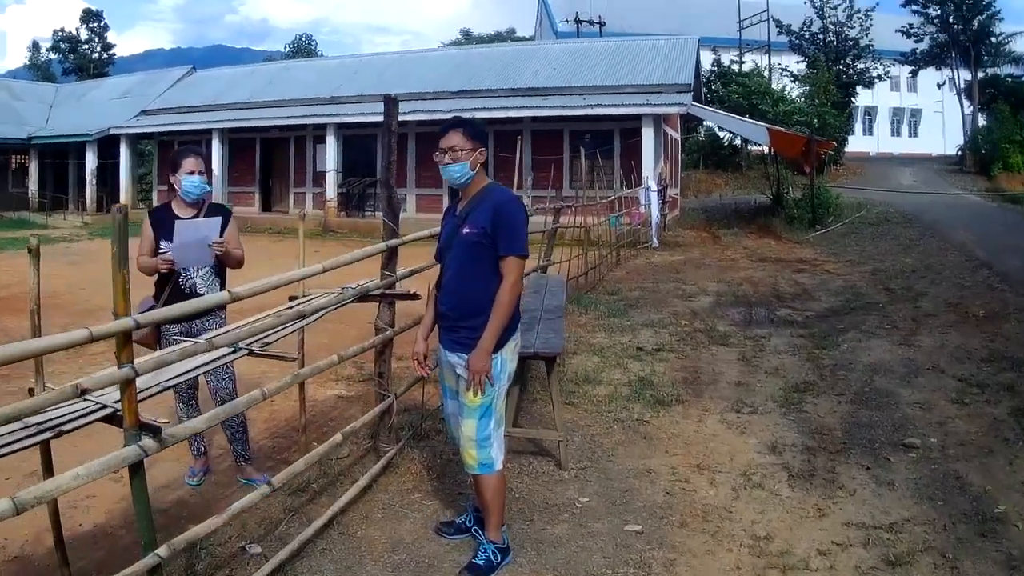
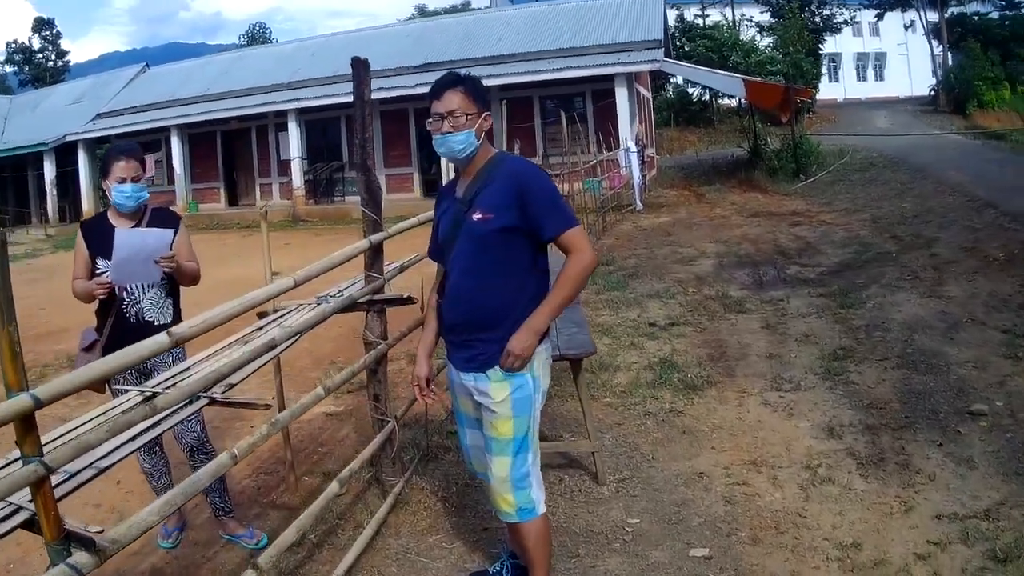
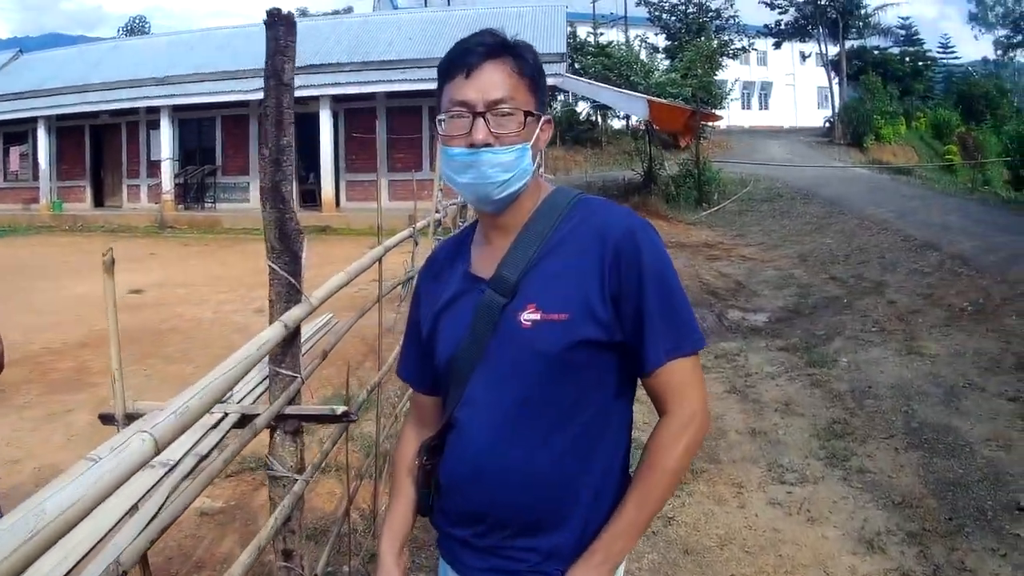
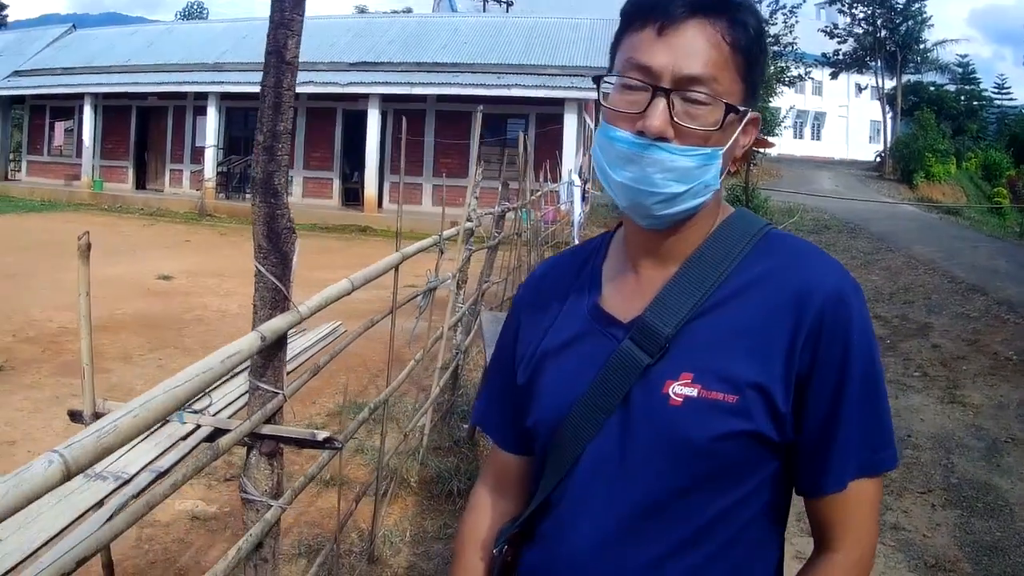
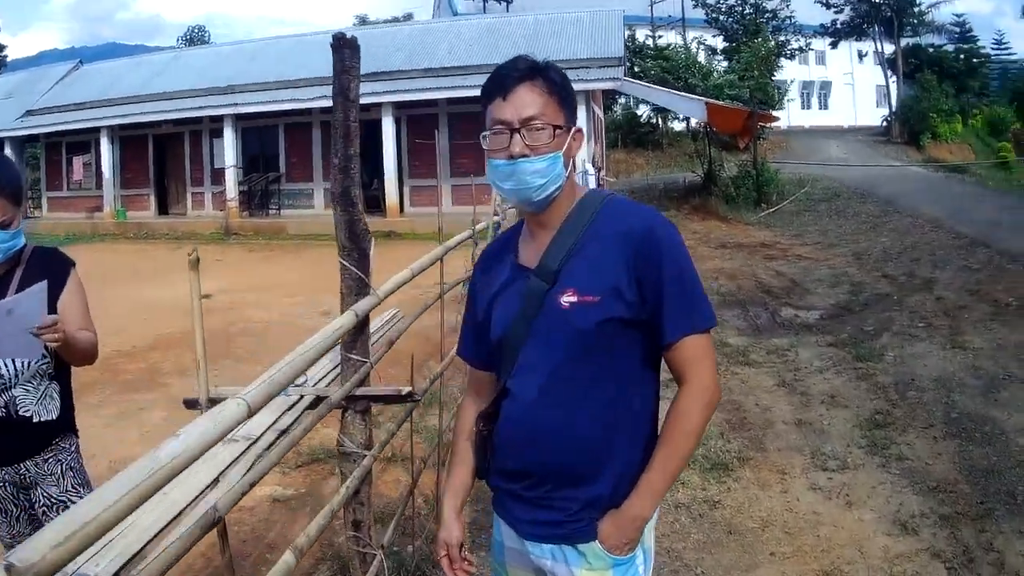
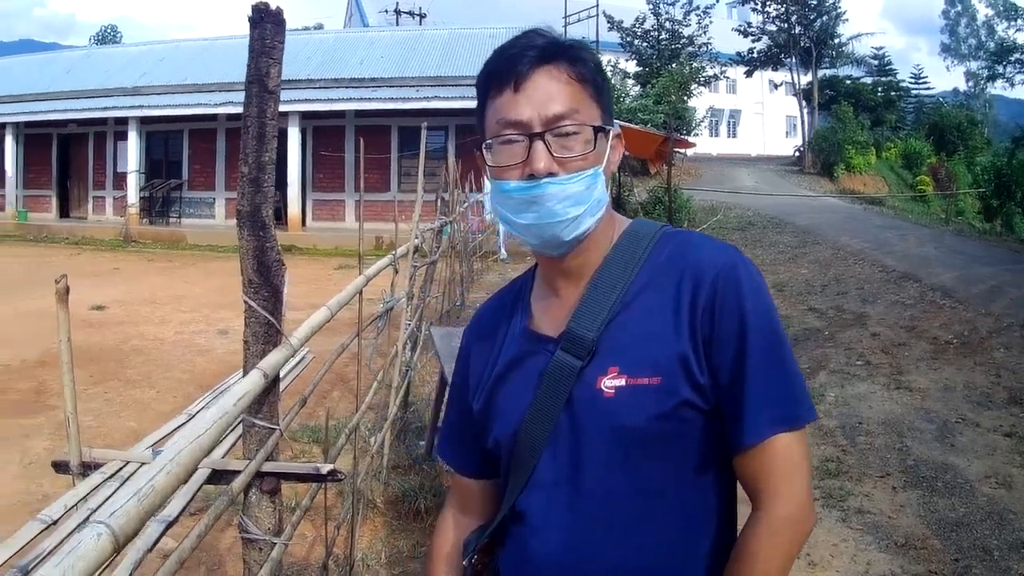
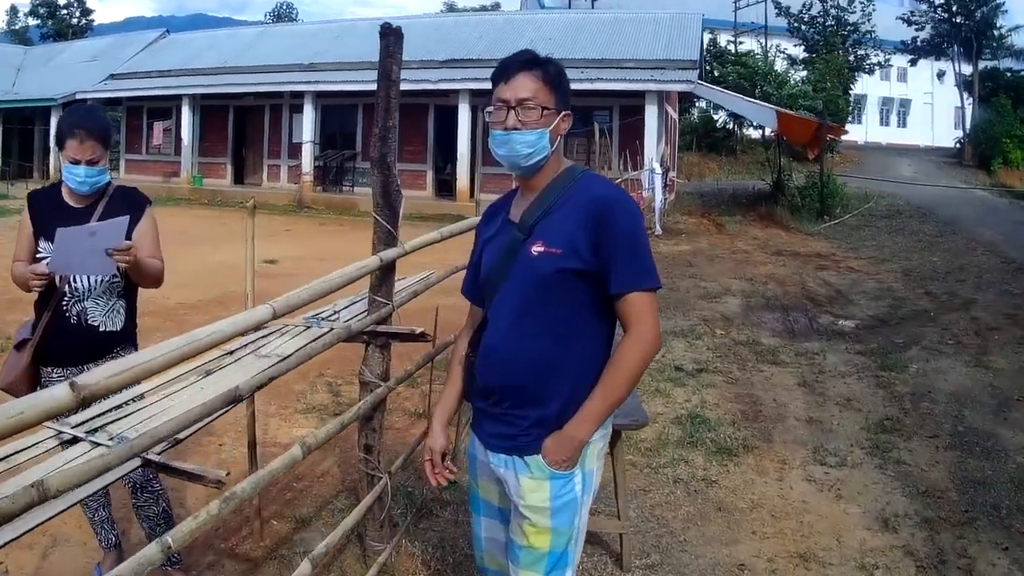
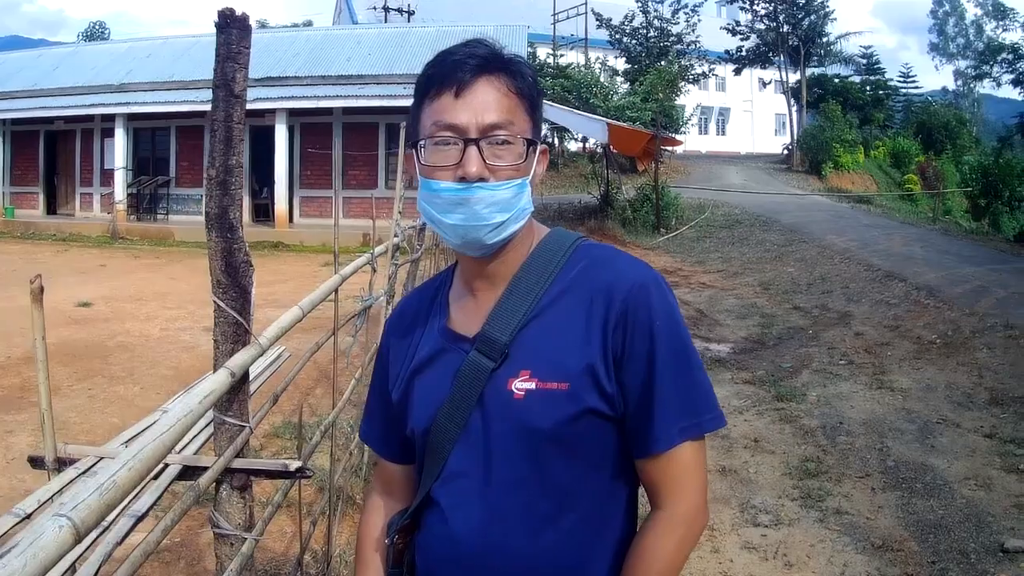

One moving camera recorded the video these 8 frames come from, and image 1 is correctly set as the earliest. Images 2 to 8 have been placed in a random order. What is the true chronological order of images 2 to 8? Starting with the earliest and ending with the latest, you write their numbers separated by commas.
2, 7, 5, 3, 8, 6, 4
